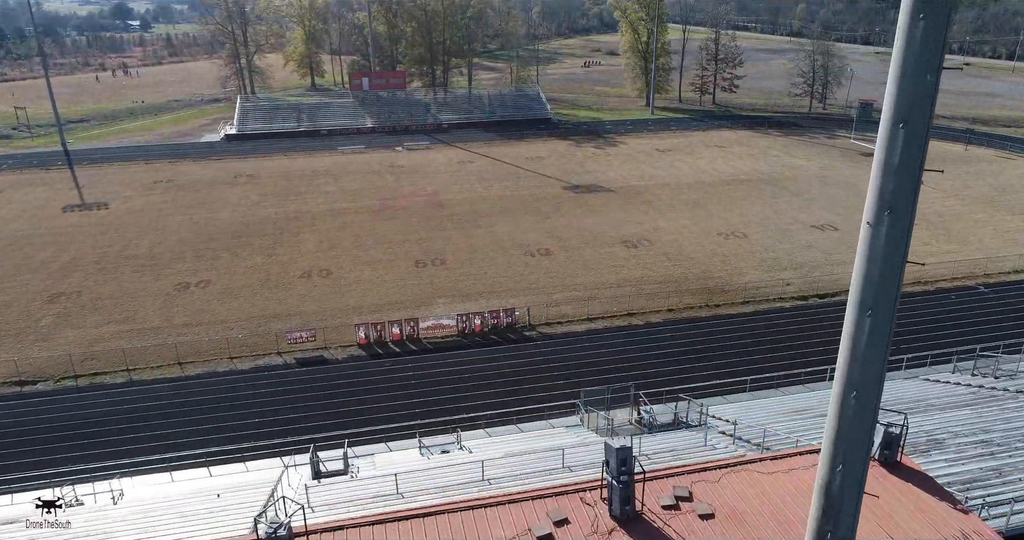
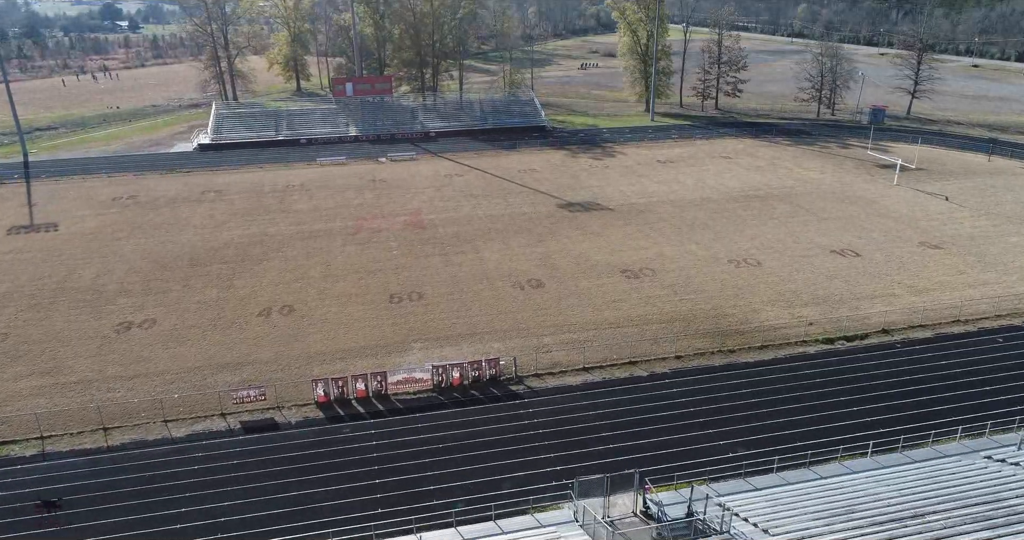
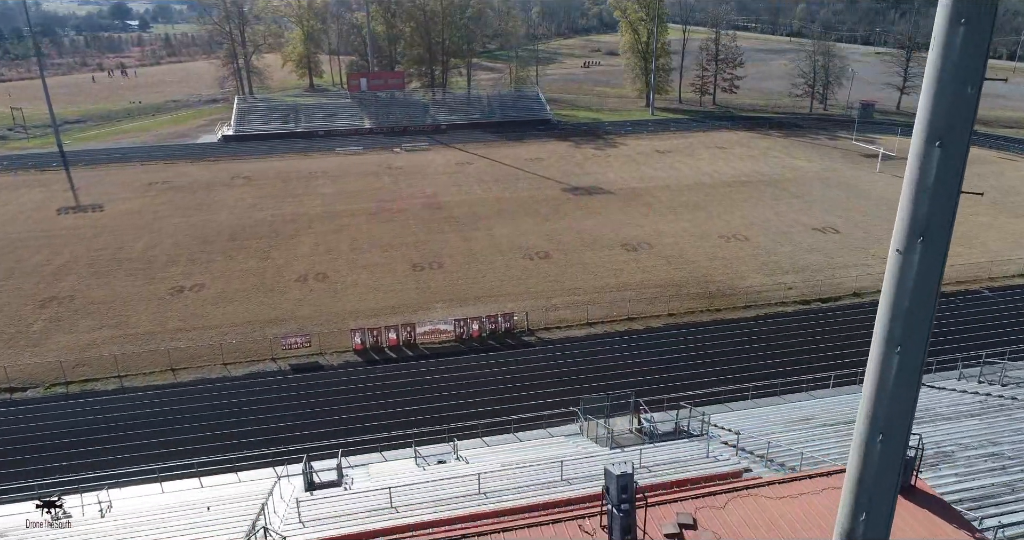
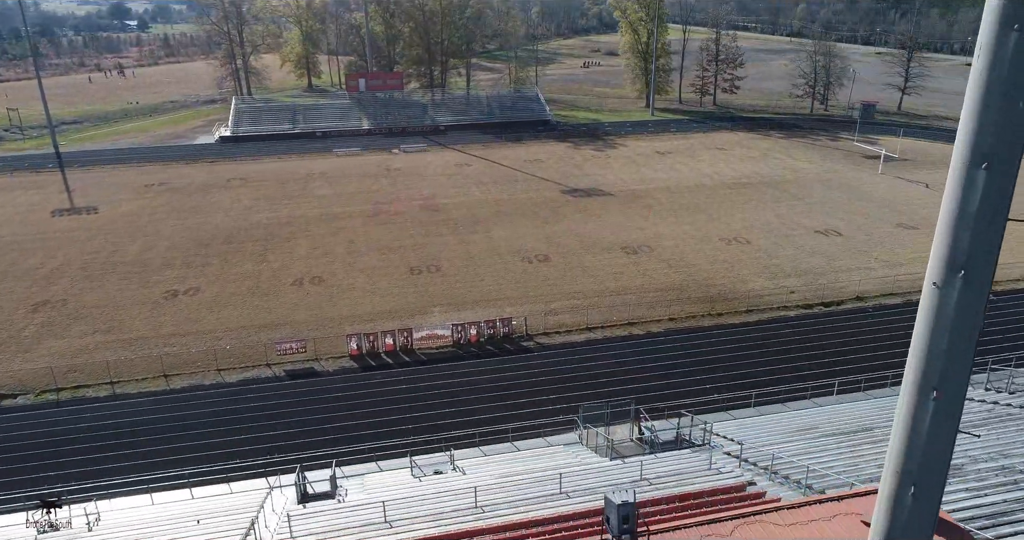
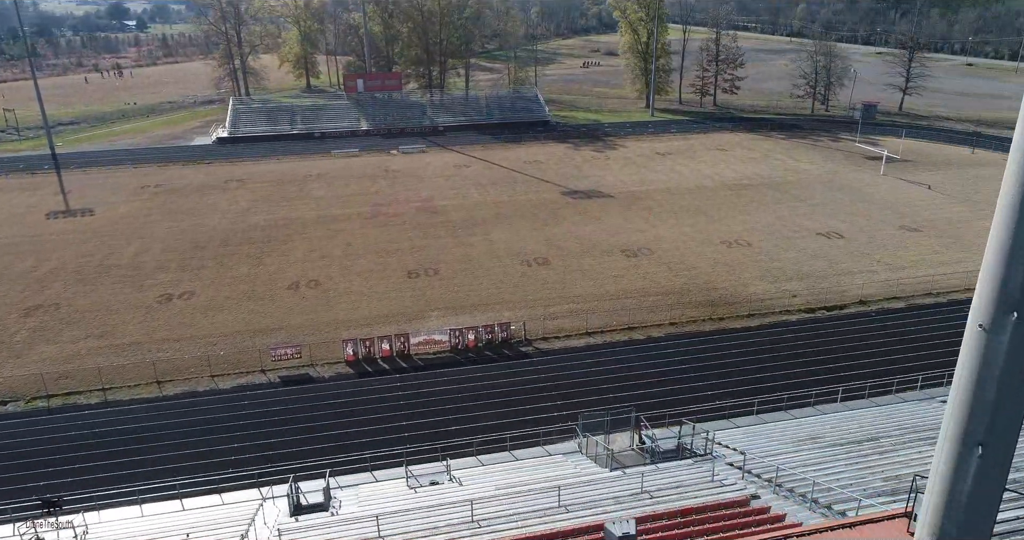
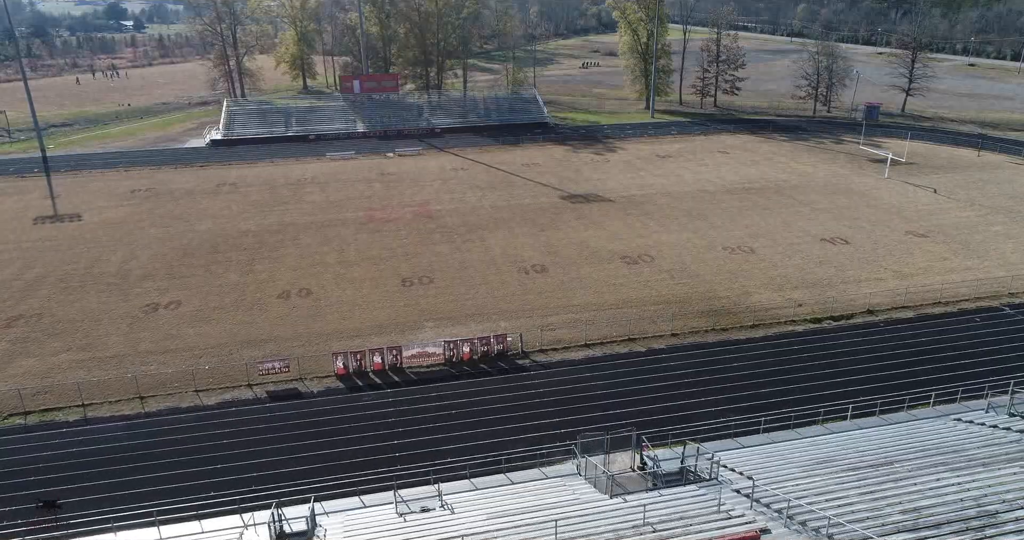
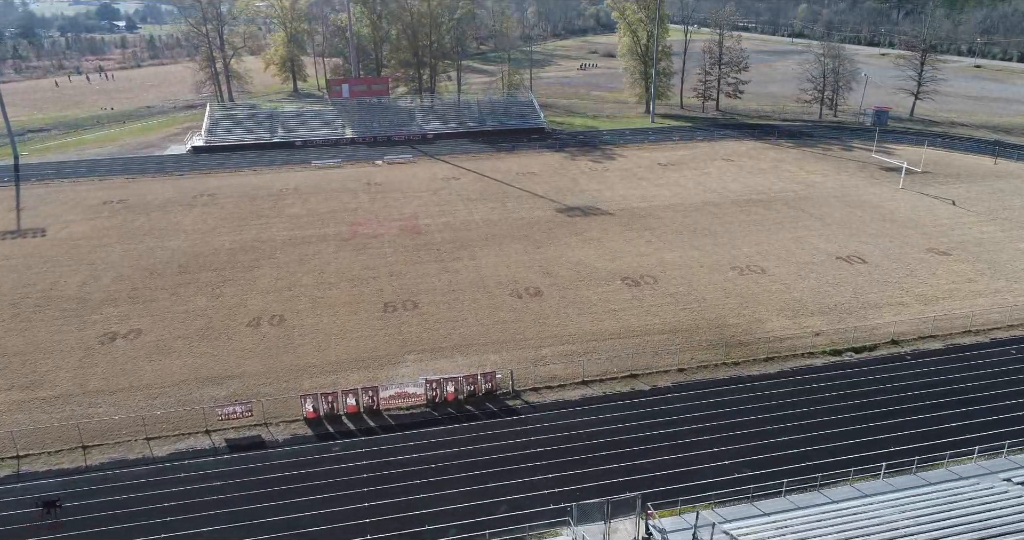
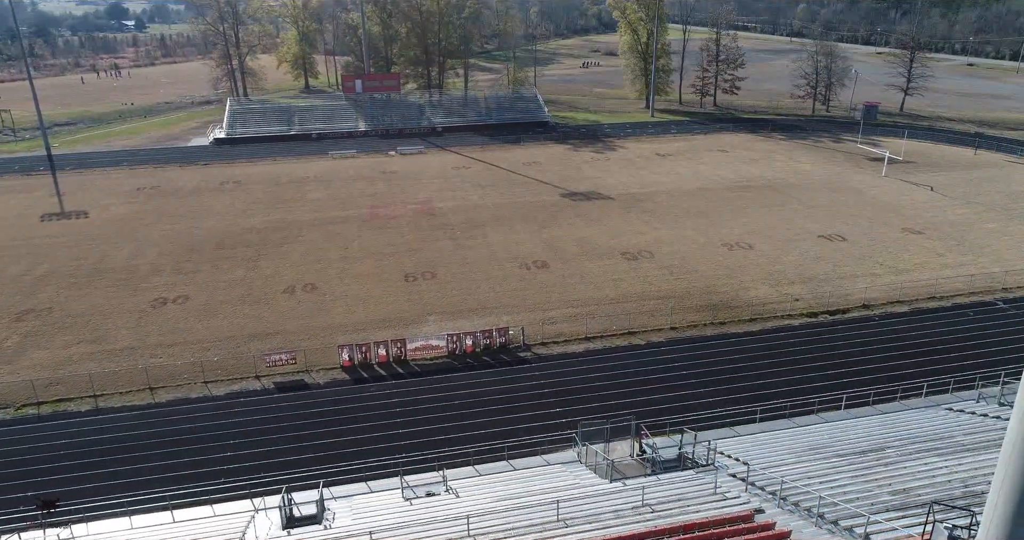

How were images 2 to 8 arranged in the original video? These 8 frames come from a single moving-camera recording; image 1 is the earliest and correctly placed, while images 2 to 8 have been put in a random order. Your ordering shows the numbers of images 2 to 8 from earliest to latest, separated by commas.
3, 4, 5, 8, 6, 2, 7
